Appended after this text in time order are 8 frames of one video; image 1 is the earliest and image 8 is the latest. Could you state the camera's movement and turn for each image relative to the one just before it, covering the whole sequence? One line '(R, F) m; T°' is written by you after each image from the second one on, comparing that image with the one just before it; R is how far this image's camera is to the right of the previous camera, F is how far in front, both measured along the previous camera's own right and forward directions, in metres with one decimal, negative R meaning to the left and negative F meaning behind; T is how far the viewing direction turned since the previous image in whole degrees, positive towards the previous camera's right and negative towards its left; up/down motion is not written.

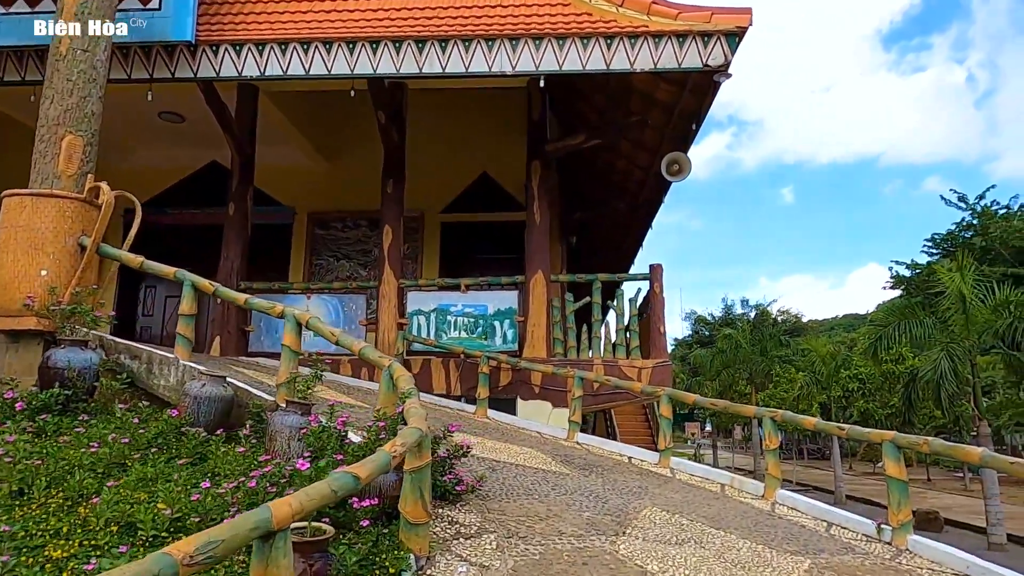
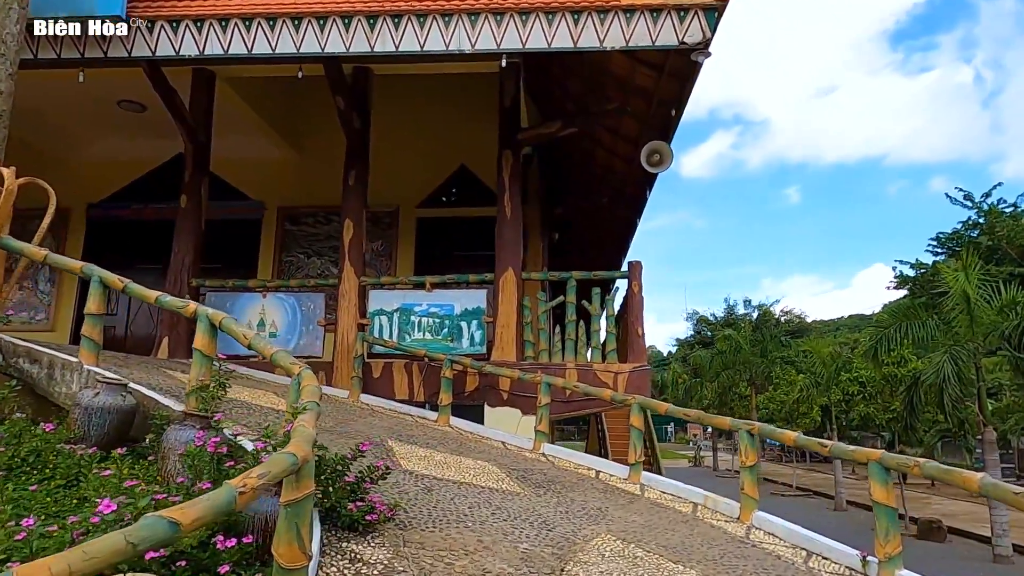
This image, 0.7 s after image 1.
(+0.4, +0.5) m; 0°
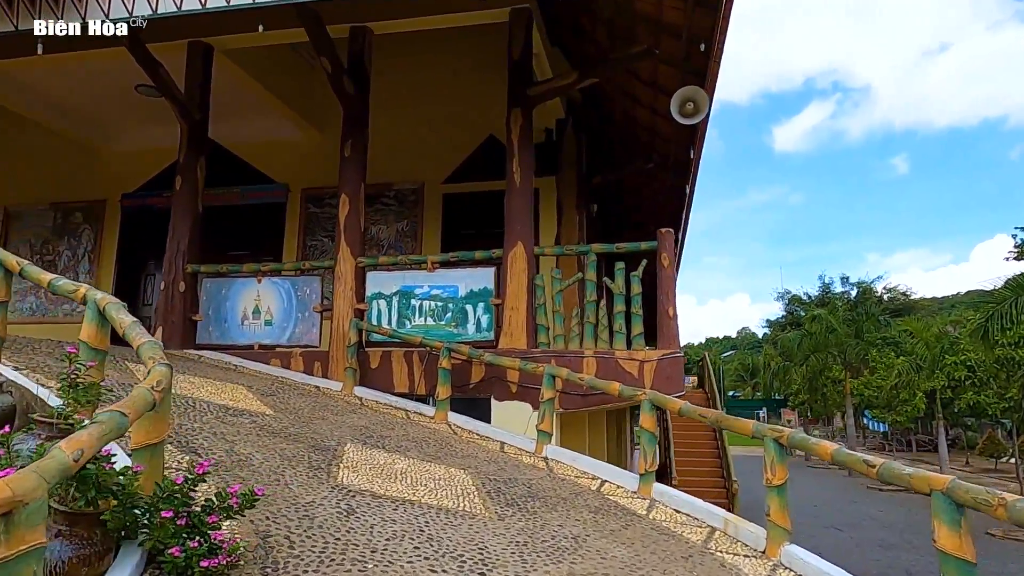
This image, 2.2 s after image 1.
(+0.7, +0.9) m; -7°
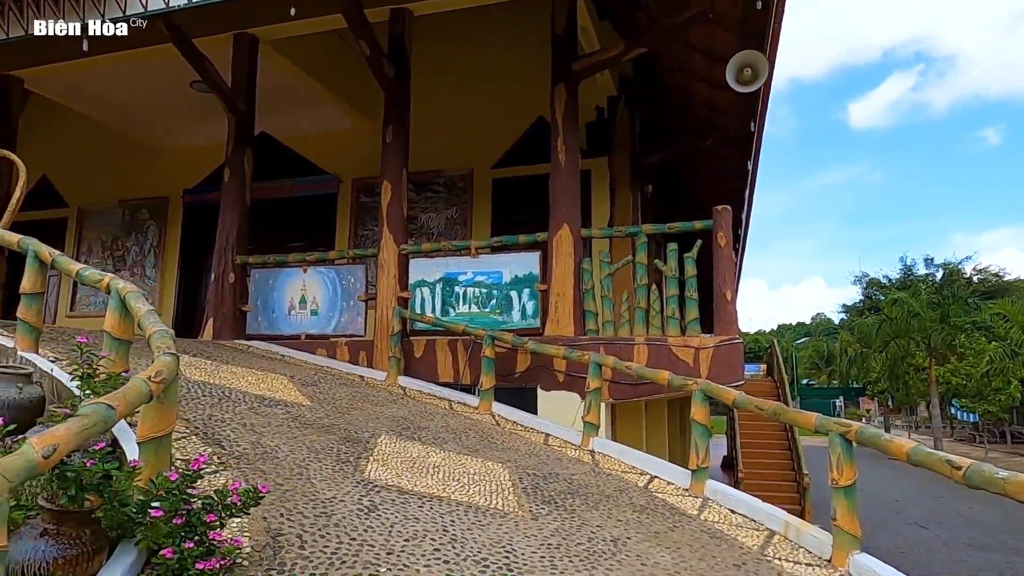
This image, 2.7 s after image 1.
(+0.2, +0.2) m; -6°
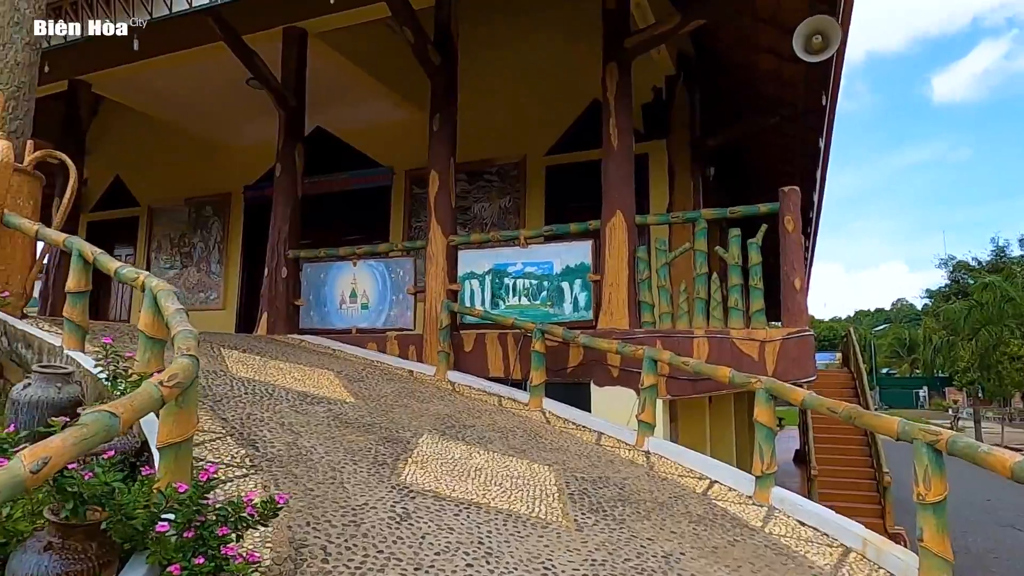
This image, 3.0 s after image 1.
(+0.1, +0.2) m; -5°
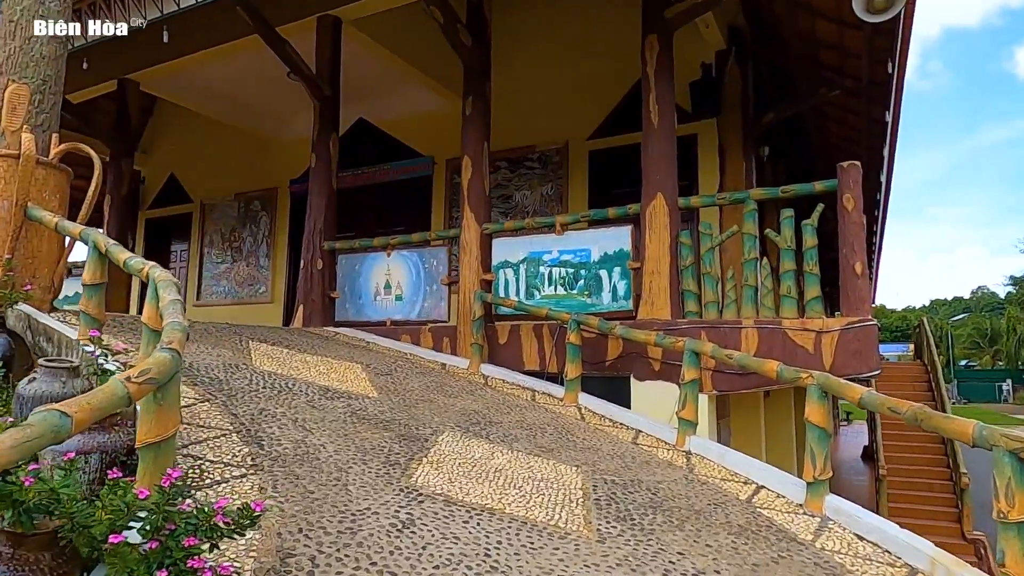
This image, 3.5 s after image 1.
(+0.2, +0.3) m; -5°
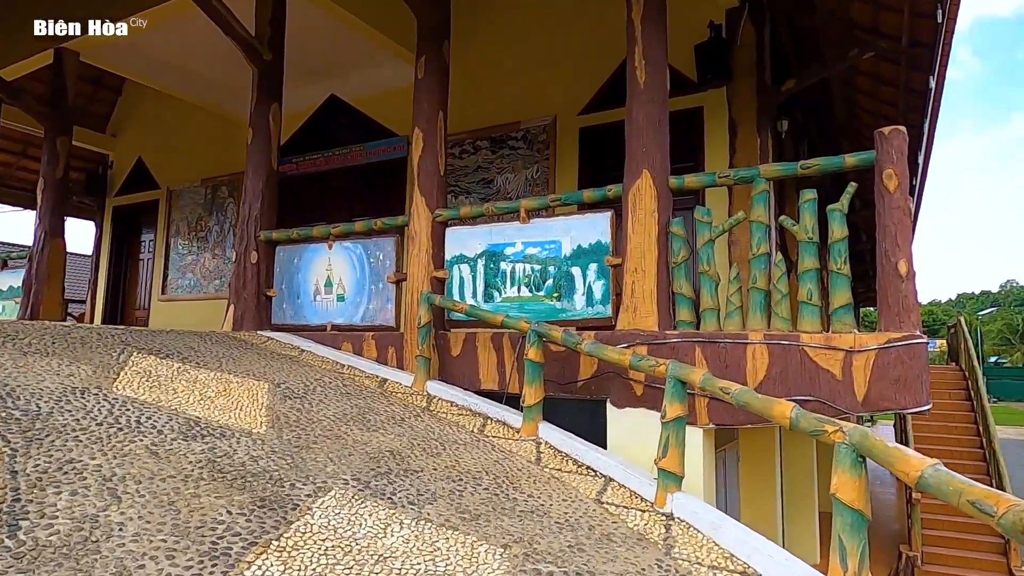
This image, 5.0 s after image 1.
(+0.4, +1.0) m; -2°
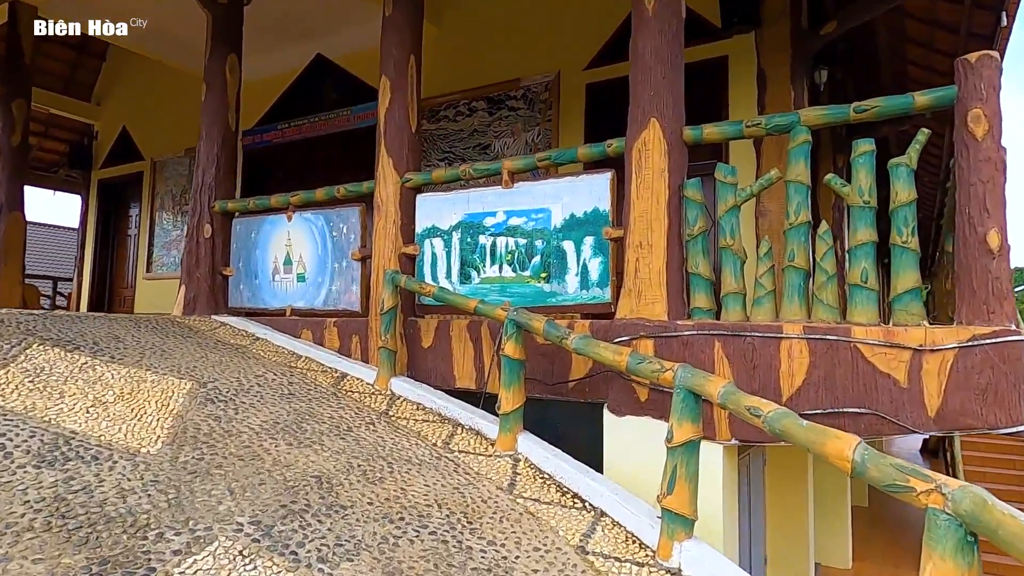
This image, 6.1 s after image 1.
(+0.2, +0.7) m; -2°
